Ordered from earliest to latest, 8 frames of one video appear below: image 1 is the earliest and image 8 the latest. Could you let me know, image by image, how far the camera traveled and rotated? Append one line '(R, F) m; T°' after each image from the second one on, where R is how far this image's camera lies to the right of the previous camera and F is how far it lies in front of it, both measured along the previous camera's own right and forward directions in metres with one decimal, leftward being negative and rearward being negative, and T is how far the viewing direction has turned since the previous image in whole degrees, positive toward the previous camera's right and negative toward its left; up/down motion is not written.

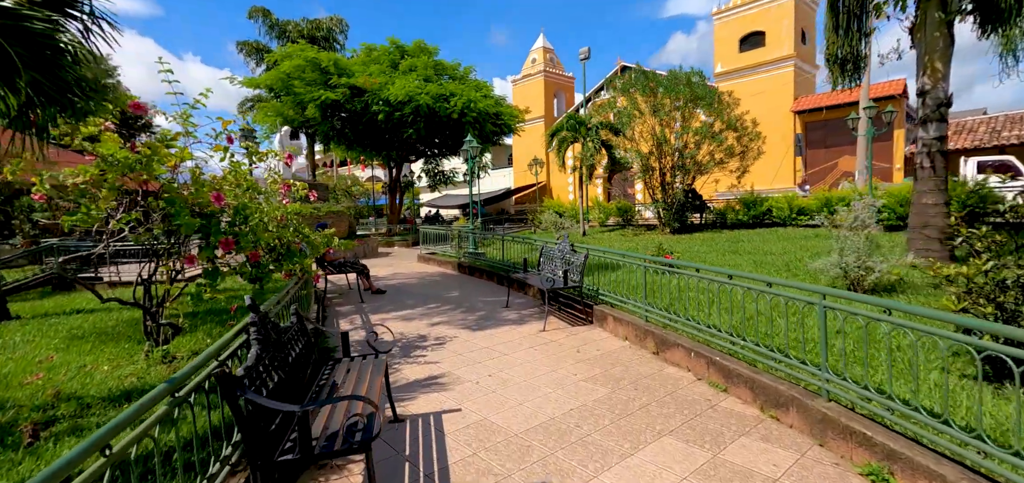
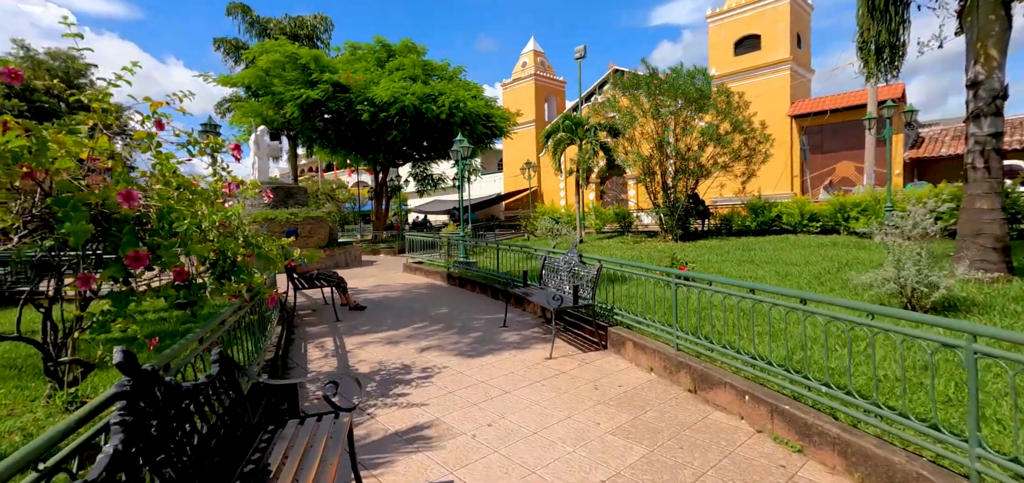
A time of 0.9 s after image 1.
(-0.1, +0.9) m; +1°
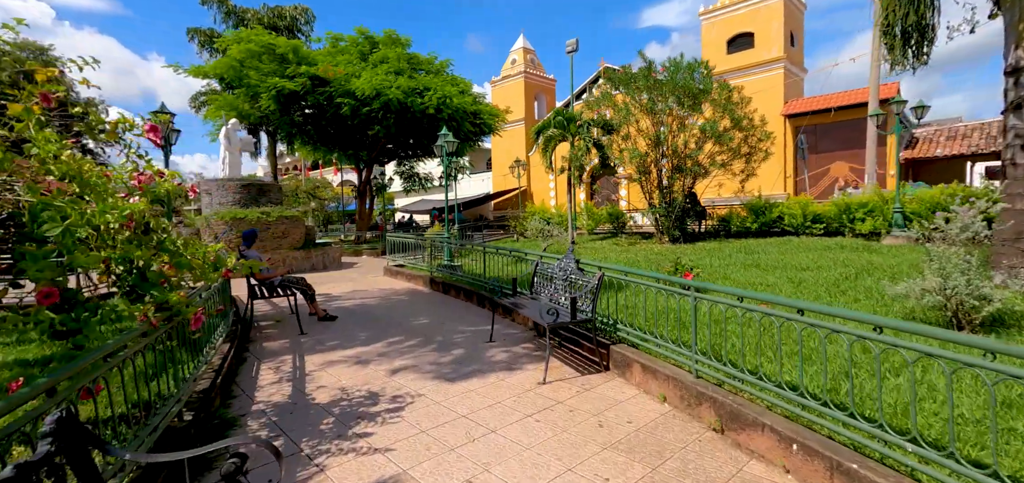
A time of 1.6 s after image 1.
(0.0, +0.7) m; +1°
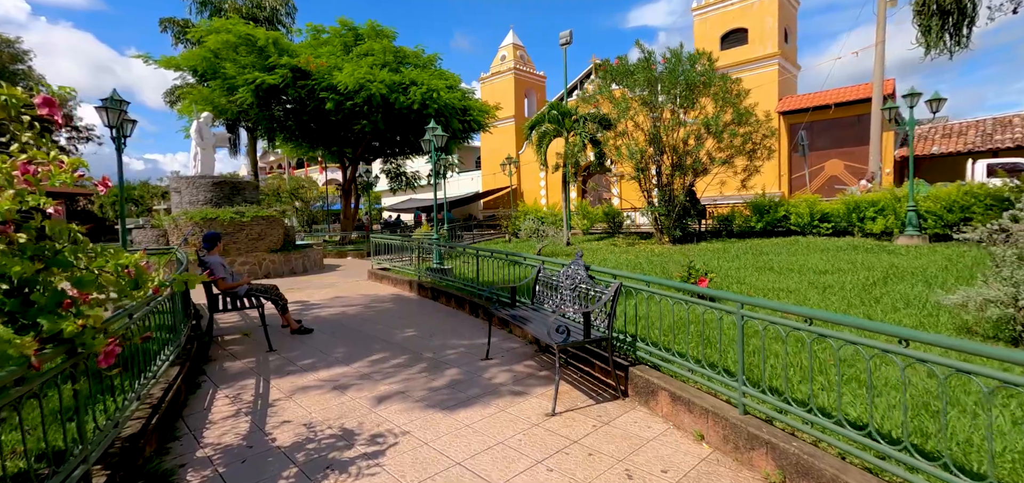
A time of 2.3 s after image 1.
(-0.1, +0.7) m; +1°
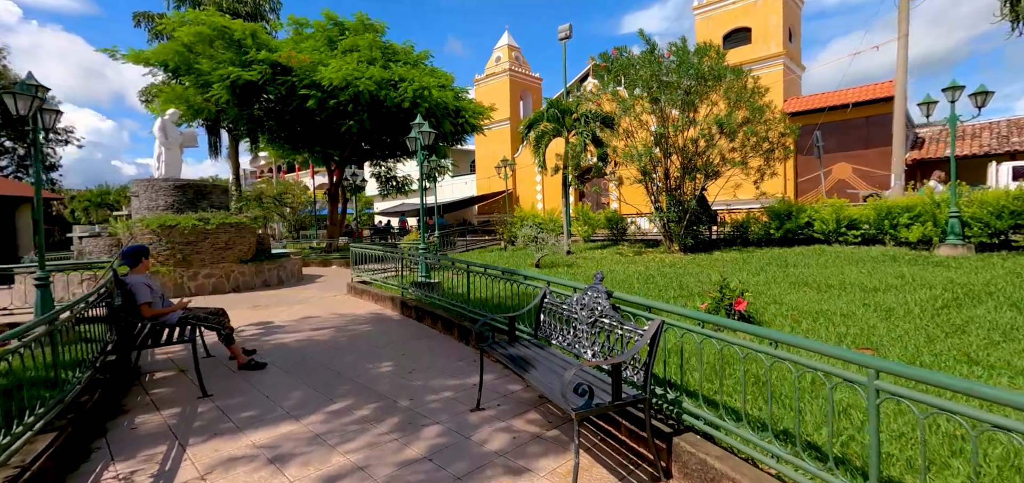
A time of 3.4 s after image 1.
(0.0, +1.1) m; +1°
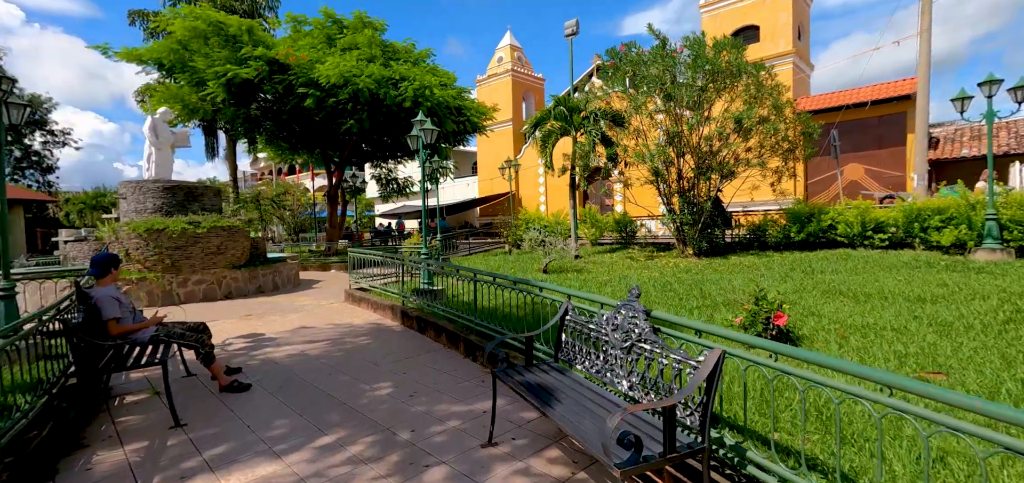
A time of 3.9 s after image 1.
(-0.1, +0.5) m; 0°
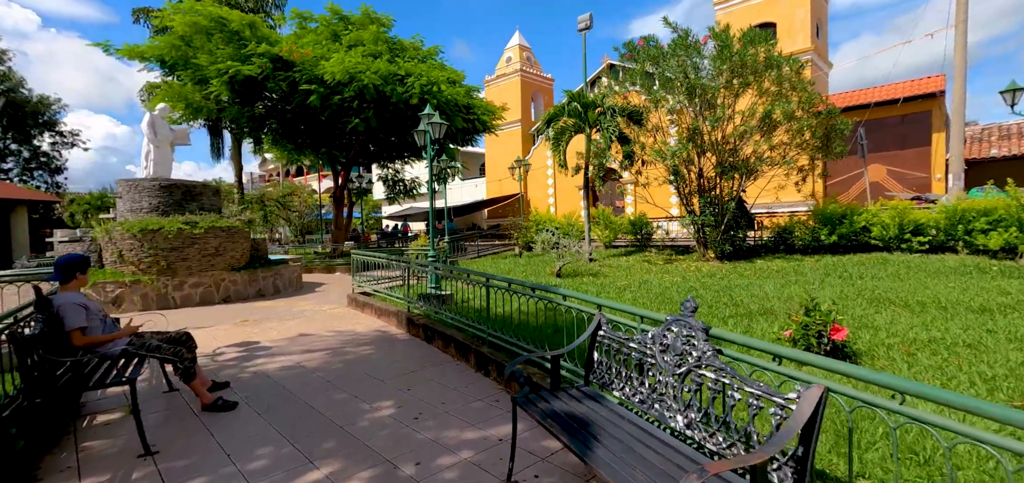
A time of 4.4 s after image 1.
(-0.1, +0.5) m; -1°
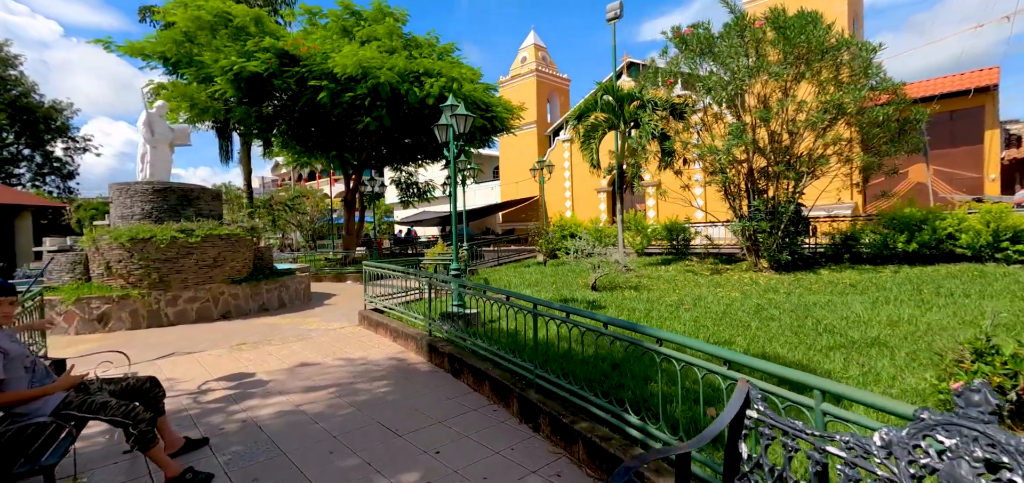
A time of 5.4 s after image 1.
(-0.3, +1.0) m; -1°
